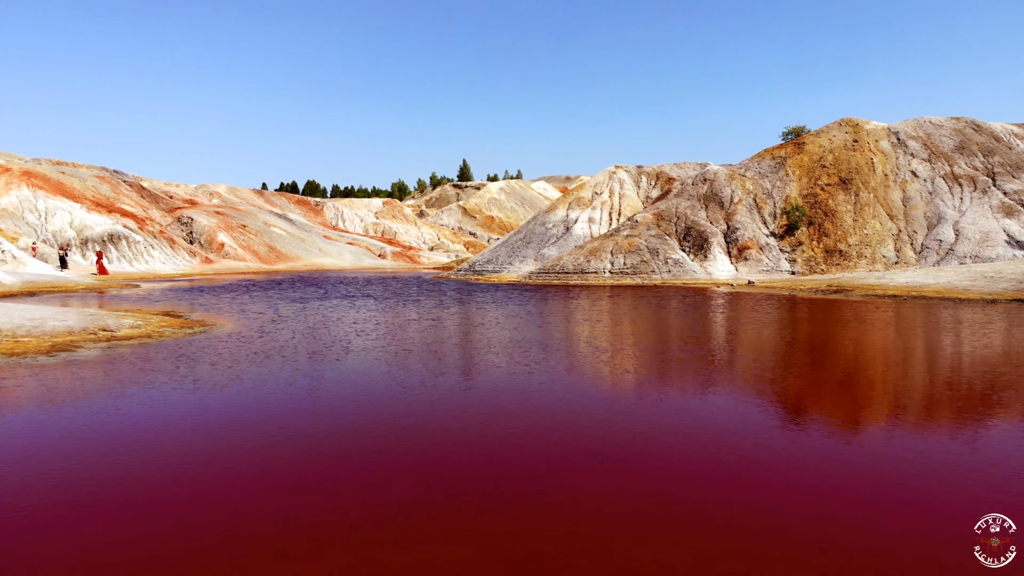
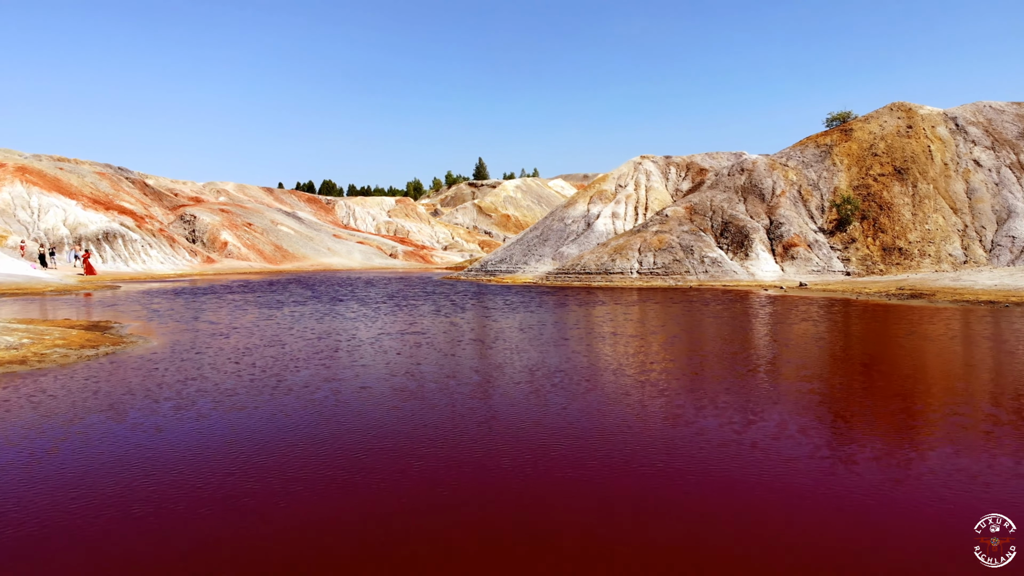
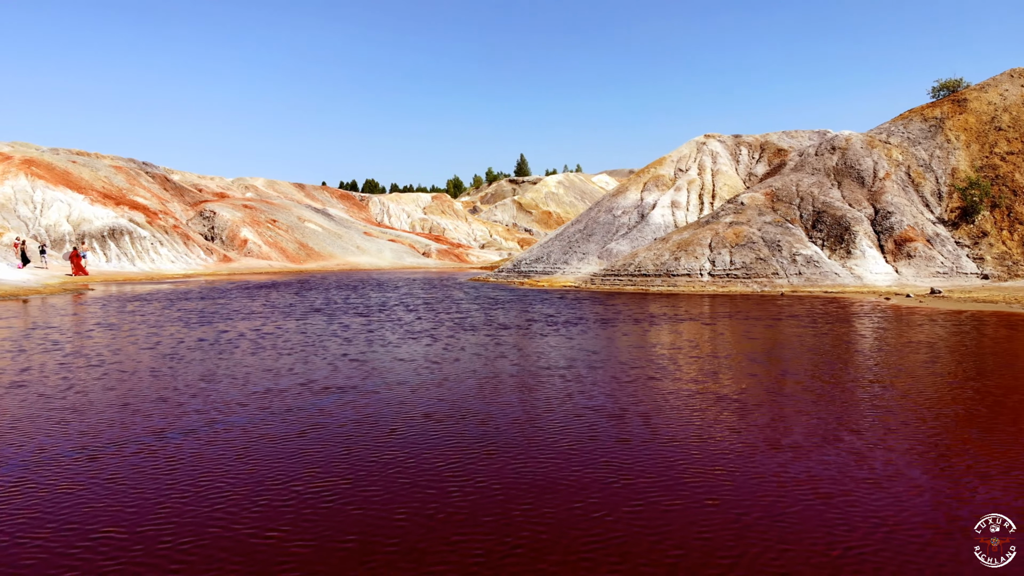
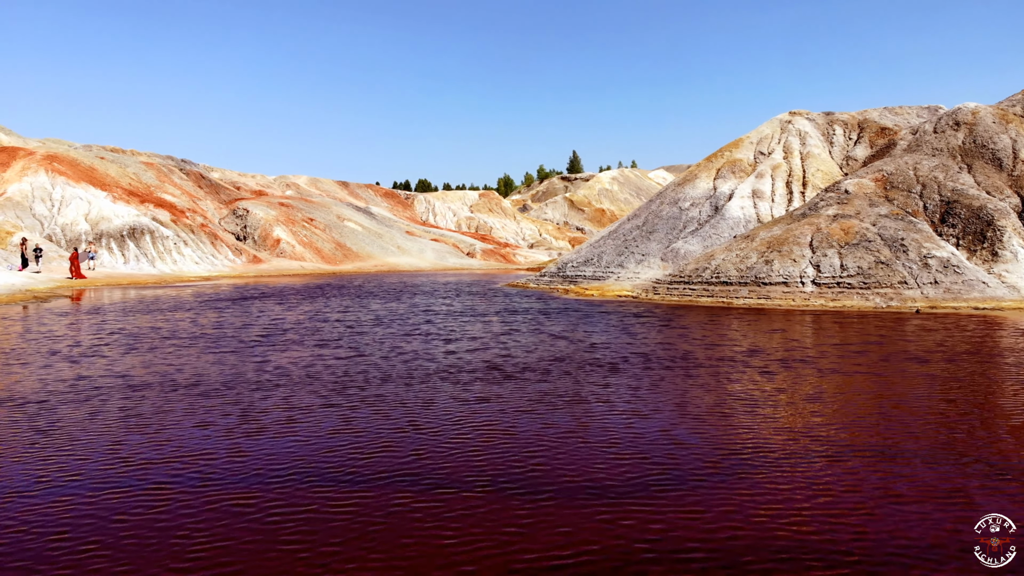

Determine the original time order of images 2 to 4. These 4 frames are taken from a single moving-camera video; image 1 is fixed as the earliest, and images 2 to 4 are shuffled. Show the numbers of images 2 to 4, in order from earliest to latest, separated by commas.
2, 3, 4
